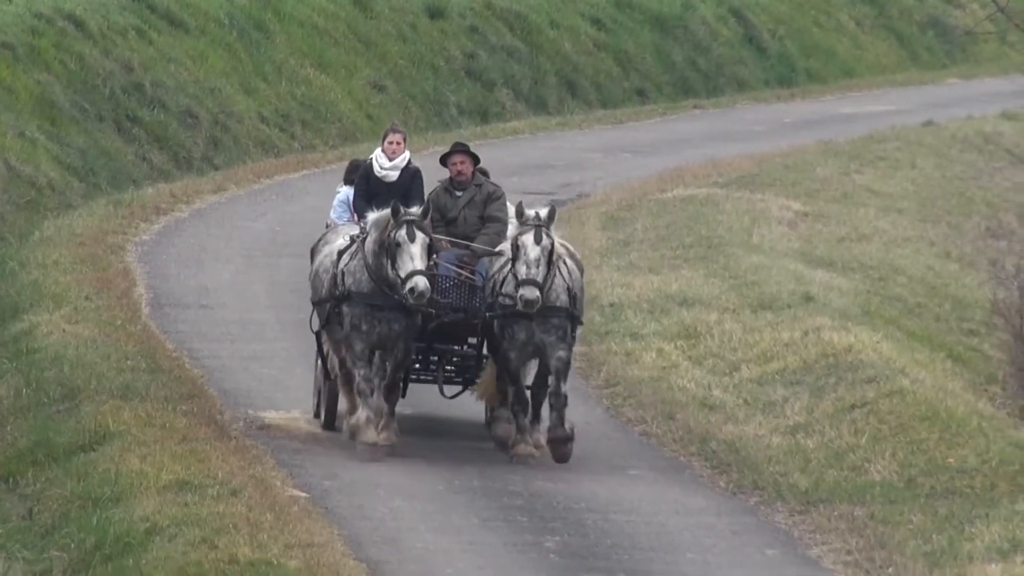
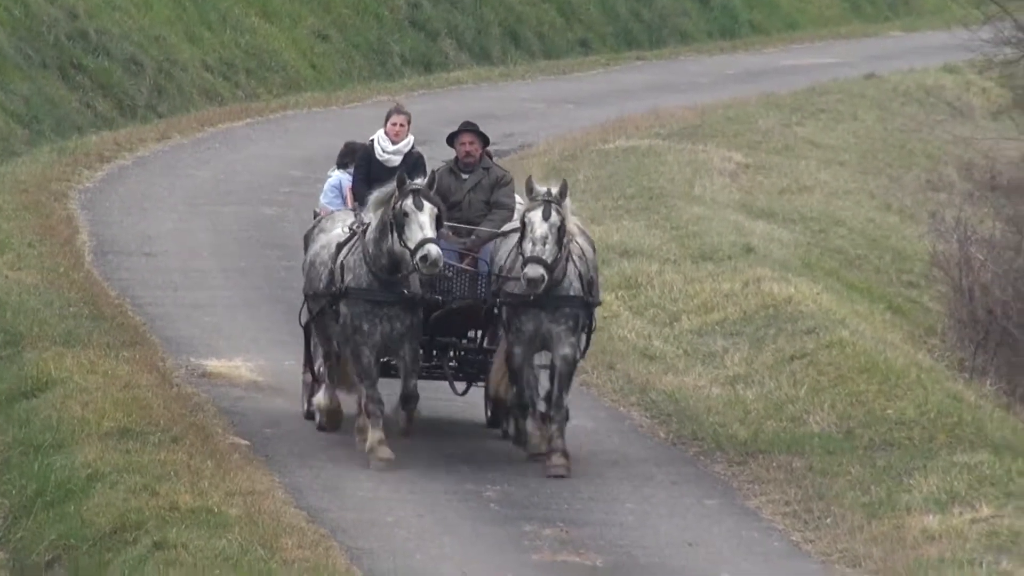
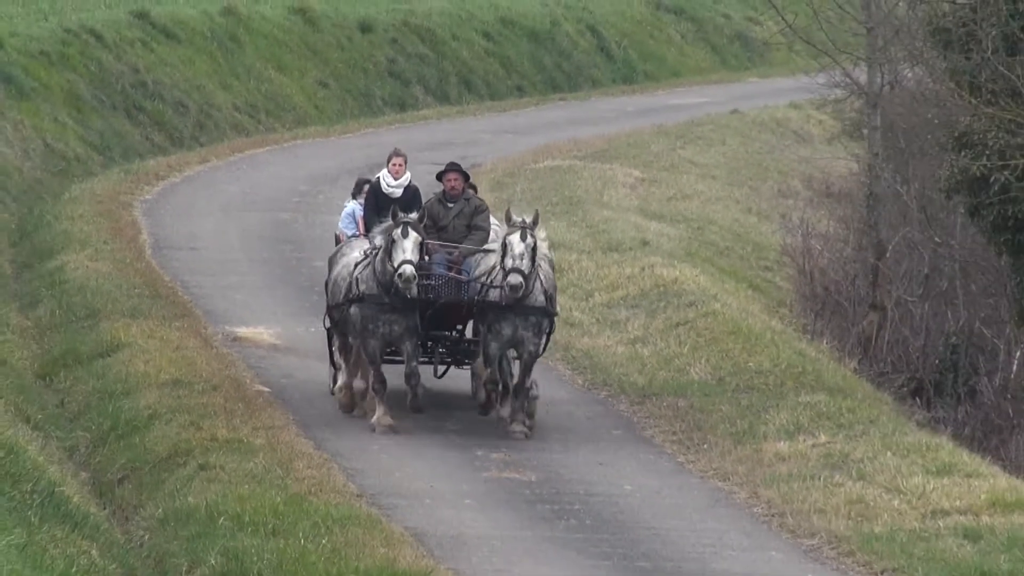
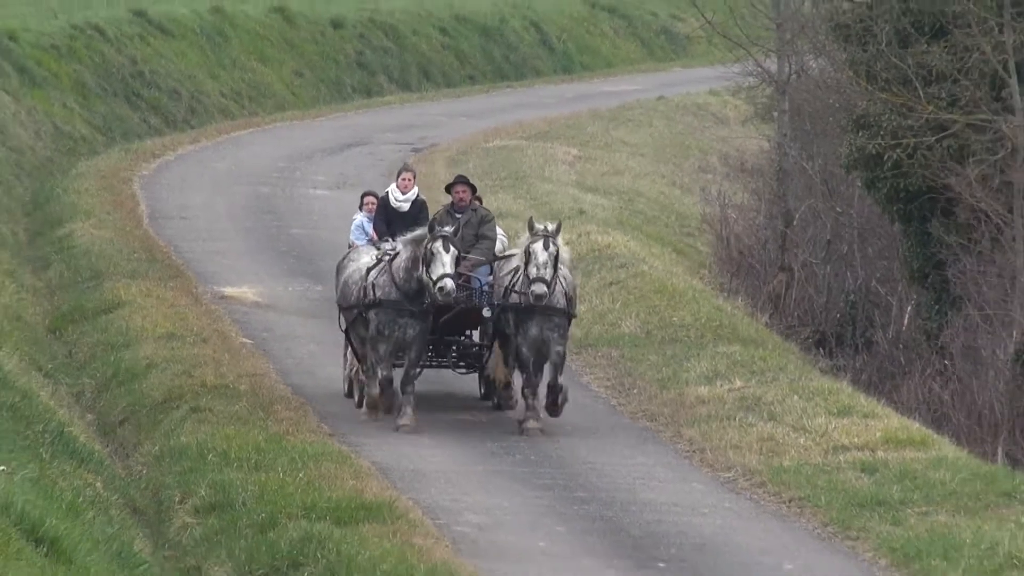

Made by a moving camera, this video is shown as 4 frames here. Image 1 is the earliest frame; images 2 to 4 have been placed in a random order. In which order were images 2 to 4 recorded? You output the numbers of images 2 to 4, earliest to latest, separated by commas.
2, 3, 4
